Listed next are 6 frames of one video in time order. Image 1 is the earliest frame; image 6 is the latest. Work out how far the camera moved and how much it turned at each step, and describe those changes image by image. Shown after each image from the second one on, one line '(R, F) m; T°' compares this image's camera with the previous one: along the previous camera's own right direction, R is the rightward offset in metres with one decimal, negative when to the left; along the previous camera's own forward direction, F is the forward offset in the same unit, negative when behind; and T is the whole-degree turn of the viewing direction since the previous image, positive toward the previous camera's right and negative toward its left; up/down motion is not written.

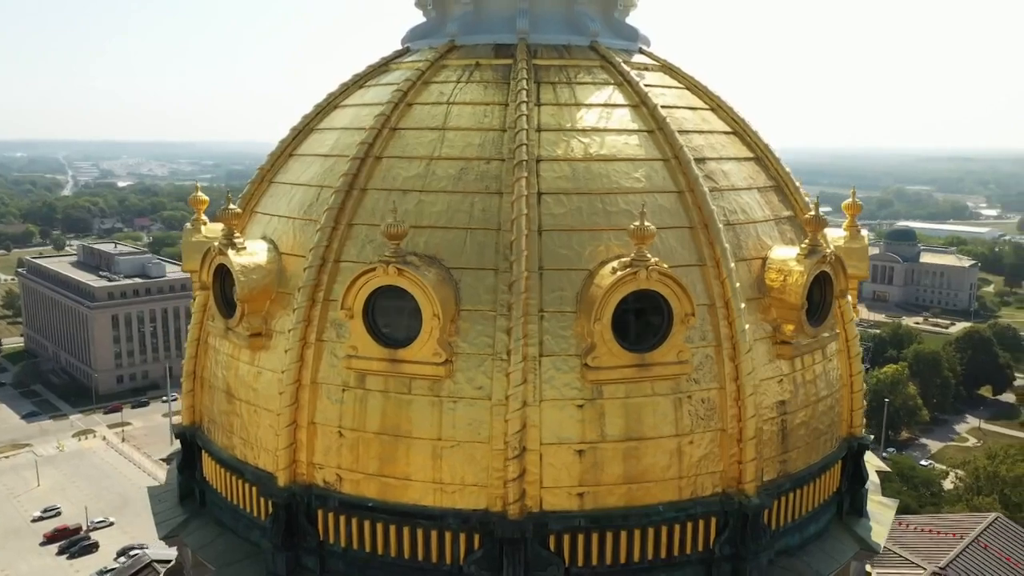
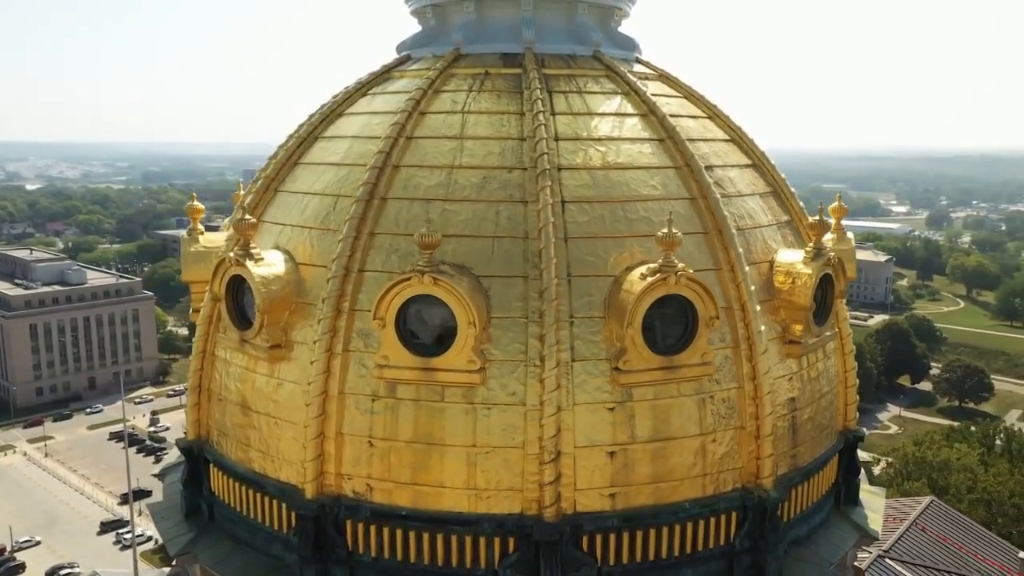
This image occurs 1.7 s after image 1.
(-1.4, -0.1) m; +5°
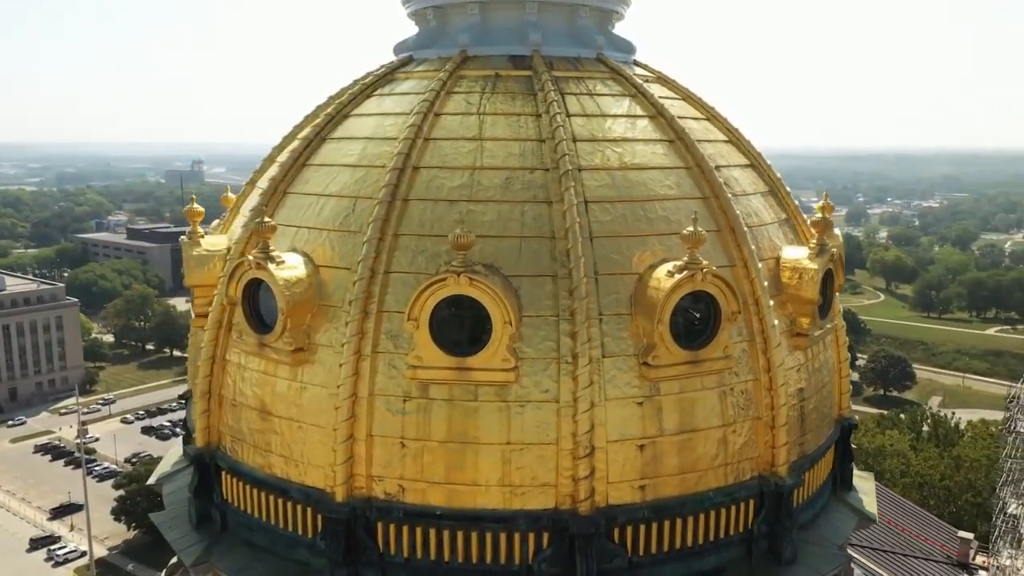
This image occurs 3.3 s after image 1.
(-1.4, -0.1) m; +5°
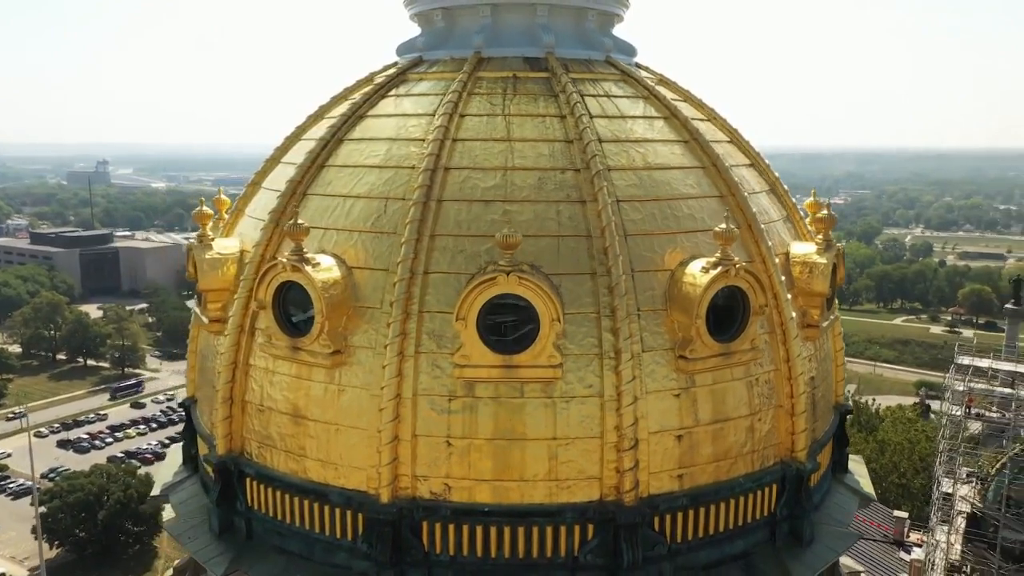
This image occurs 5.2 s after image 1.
(-1.8, -0.1) m; +5°
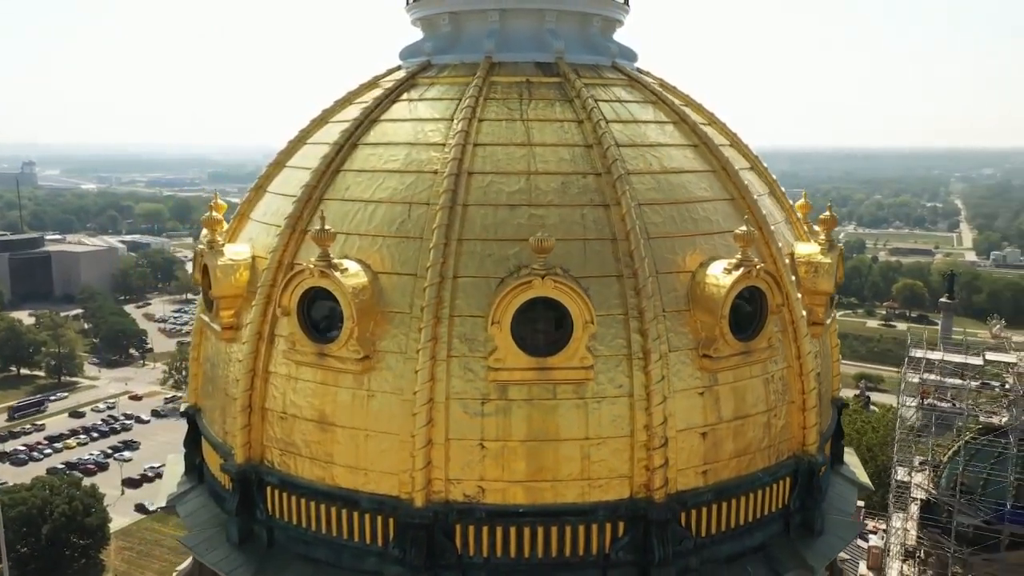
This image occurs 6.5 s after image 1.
(-1.3, -0.1) m; +4°
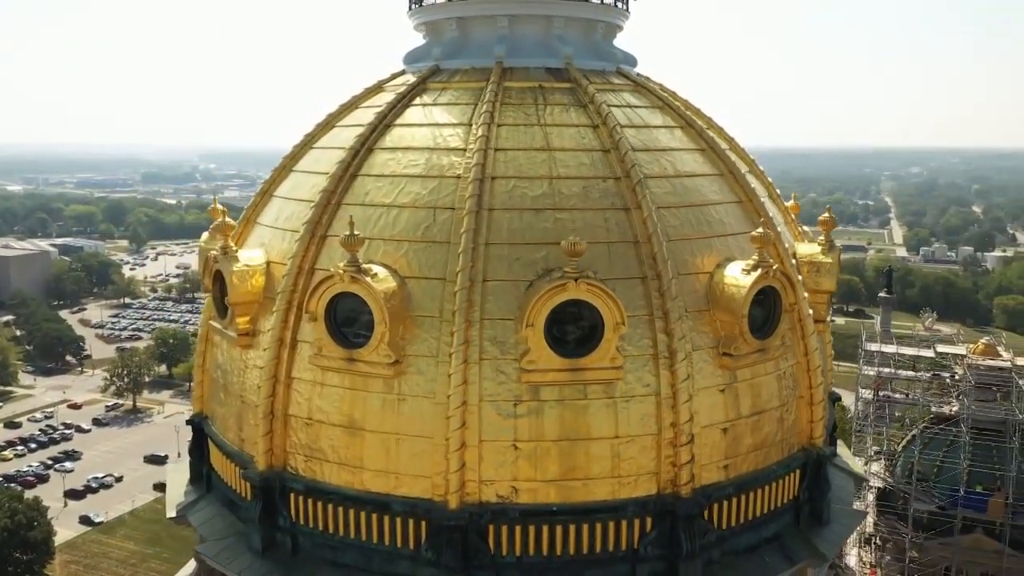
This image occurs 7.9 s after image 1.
(-1.3, -0.2) m; +4°
